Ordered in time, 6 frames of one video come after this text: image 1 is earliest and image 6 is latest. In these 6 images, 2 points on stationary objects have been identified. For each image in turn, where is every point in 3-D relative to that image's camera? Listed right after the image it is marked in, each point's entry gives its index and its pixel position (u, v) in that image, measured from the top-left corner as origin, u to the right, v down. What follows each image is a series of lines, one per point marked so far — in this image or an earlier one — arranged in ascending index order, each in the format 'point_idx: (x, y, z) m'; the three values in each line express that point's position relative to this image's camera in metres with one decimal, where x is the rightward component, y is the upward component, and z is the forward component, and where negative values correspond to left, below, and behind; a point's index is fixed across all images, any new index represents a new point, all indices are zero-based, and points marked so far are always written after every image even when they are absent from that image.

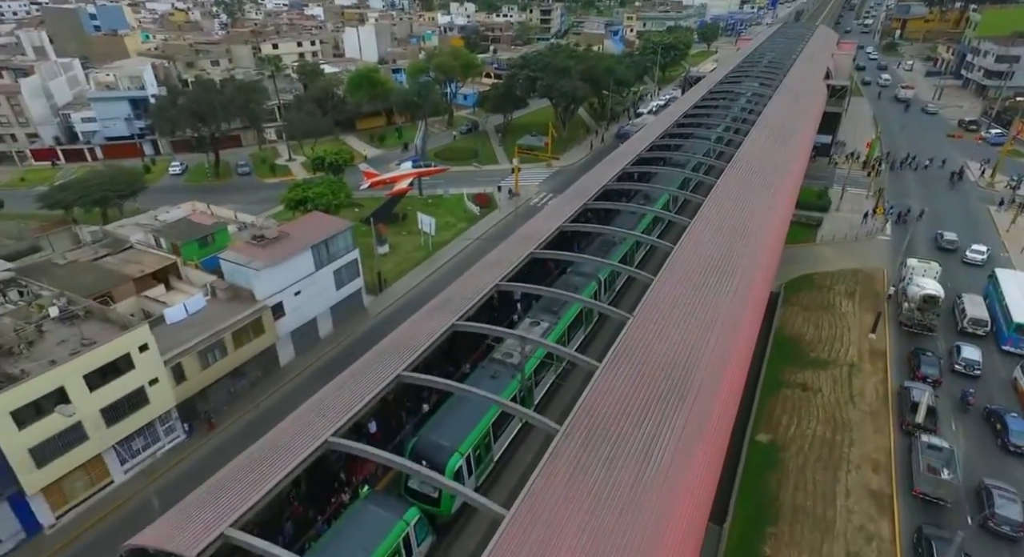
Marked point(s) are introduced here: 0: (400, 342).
0: (-3.2, -1.7, +17.8) m
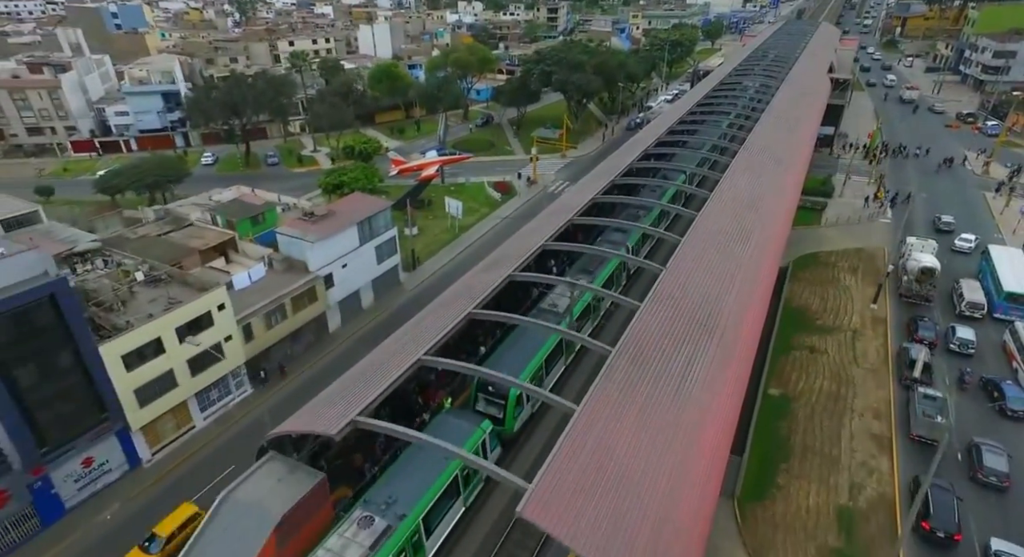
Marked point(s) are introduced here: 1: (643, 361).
0: (-1.5, -0.3, +20.5) m
1: (+3.8, -2.3, +16.9) m
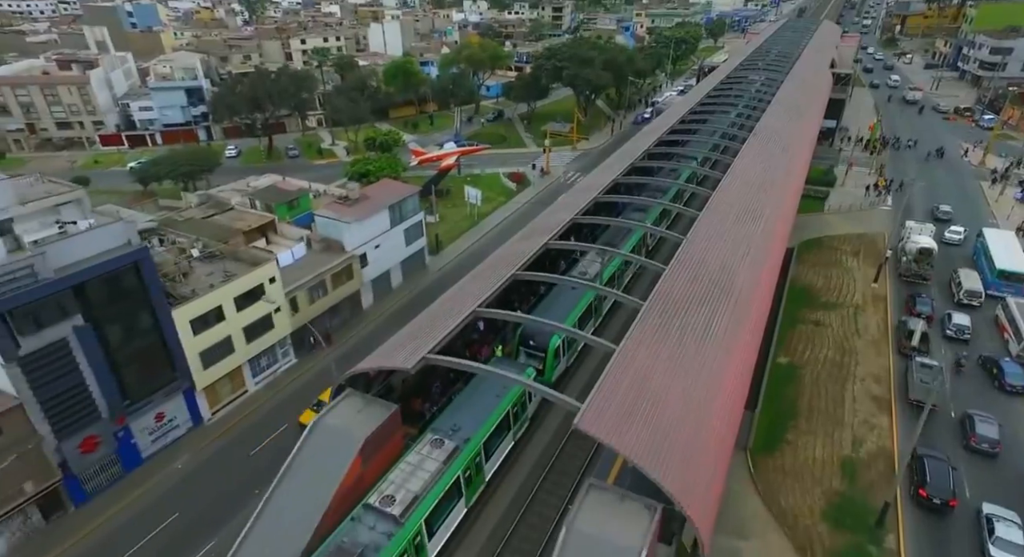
0: (-0.2, +0.9, +22.7) m
1: (+5.1, -1.1, +19.1) m
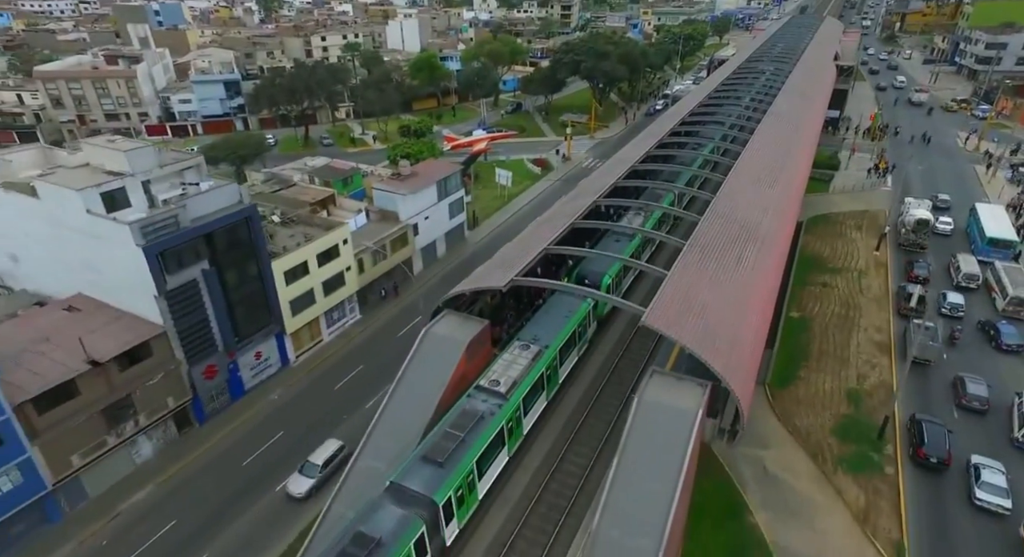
0: (+2.2, +3.0, +26.5) m
1: (+7.5, +1.0, +22.9) m
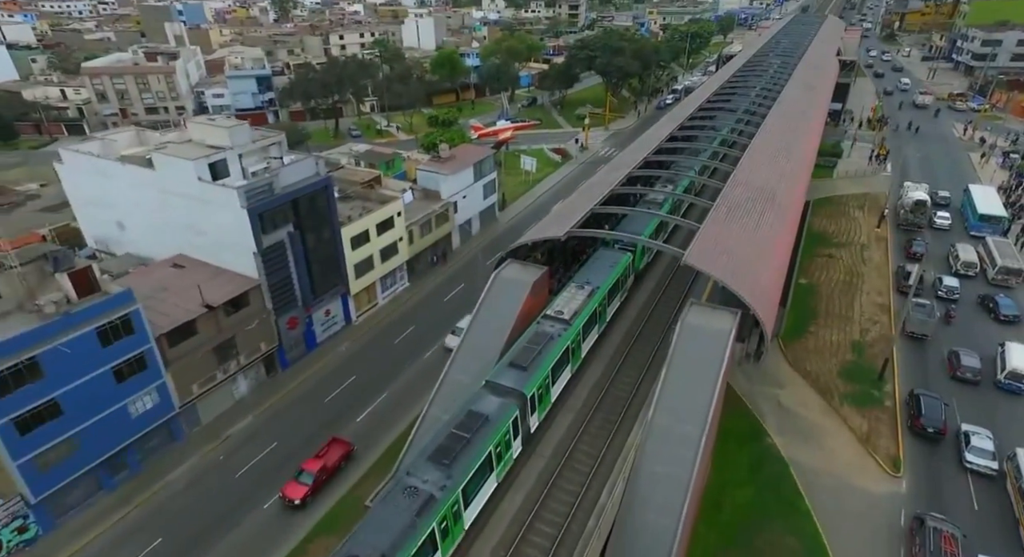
0: (+4.4, +4.8, +30.1) m
1: (+9.7, +2.9, +26.5) m
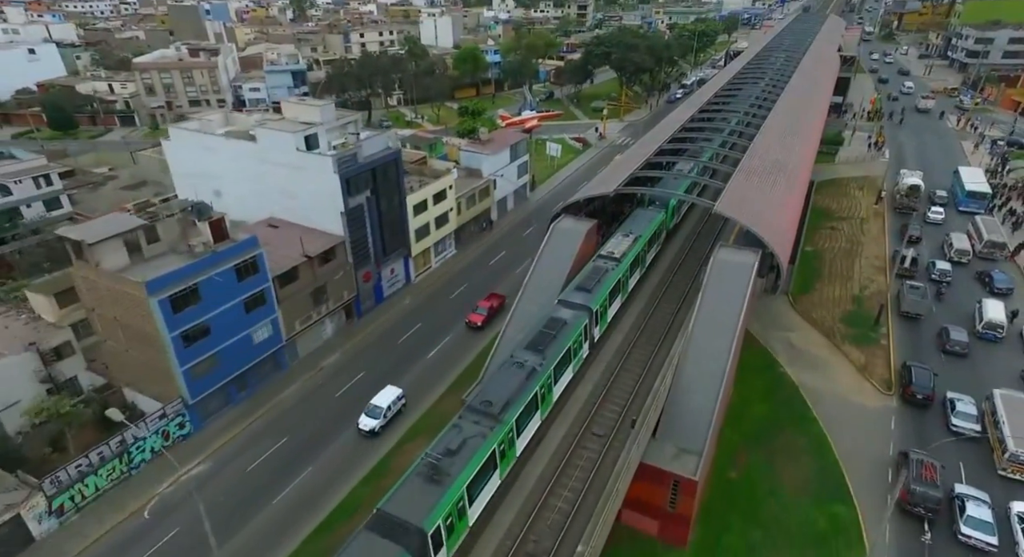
0: (+7.0, +7.1, +34.7) m
1: (+12.3, +5.2, +31.1) m
